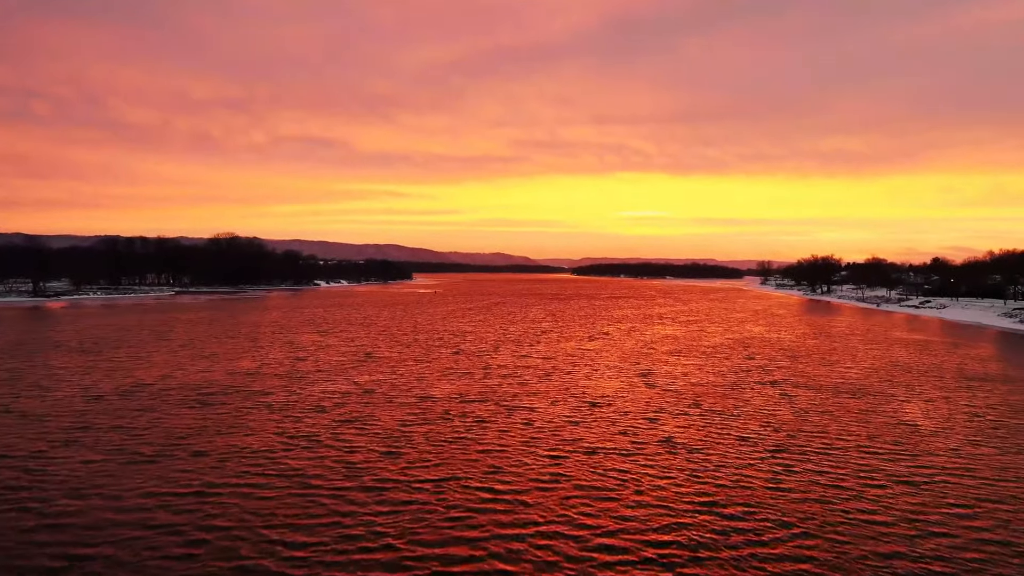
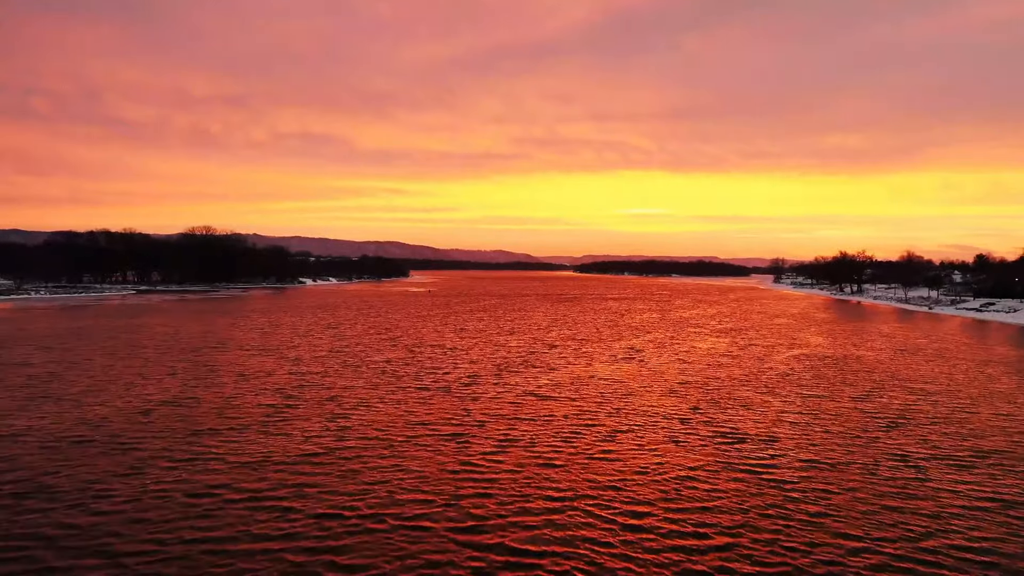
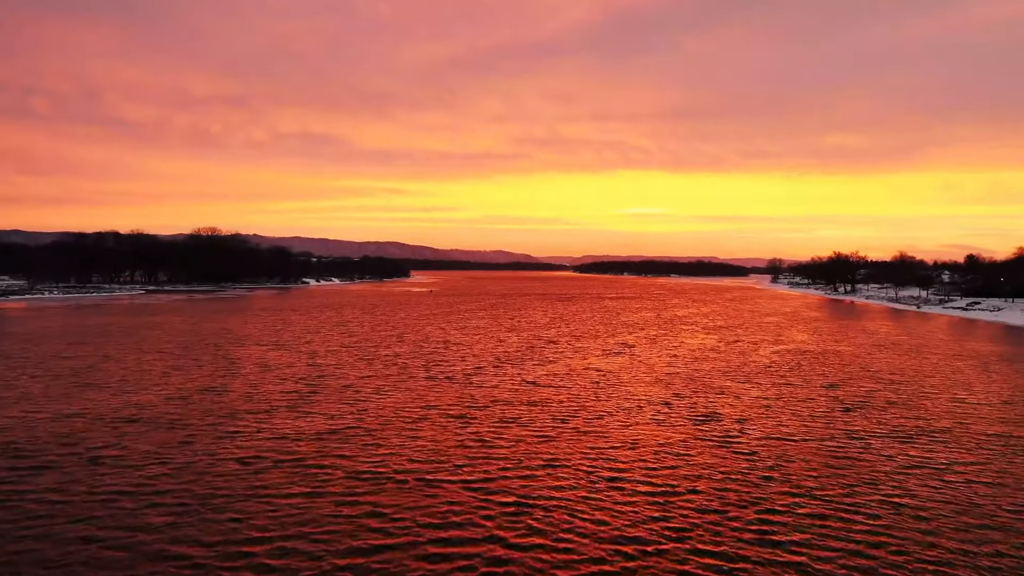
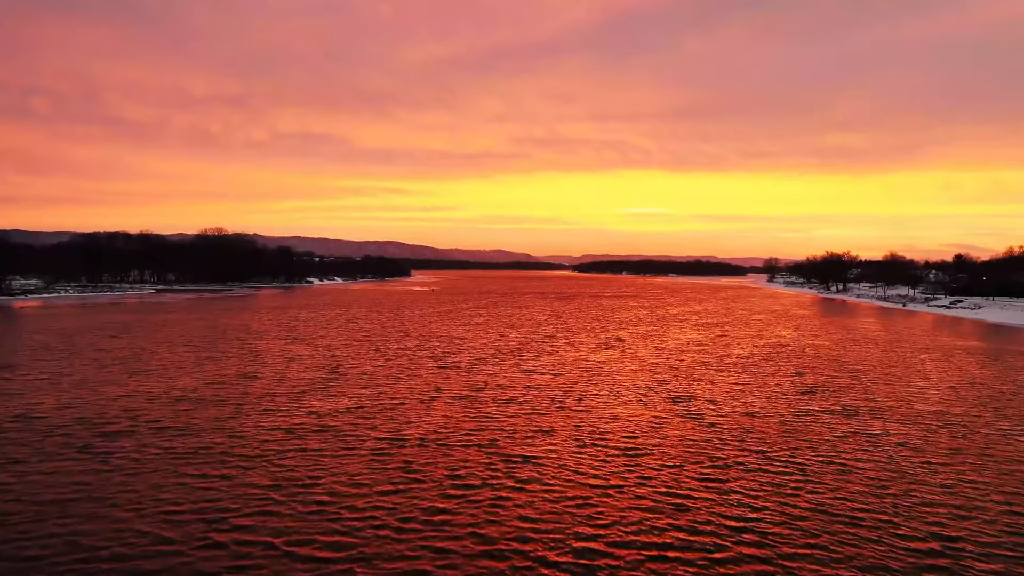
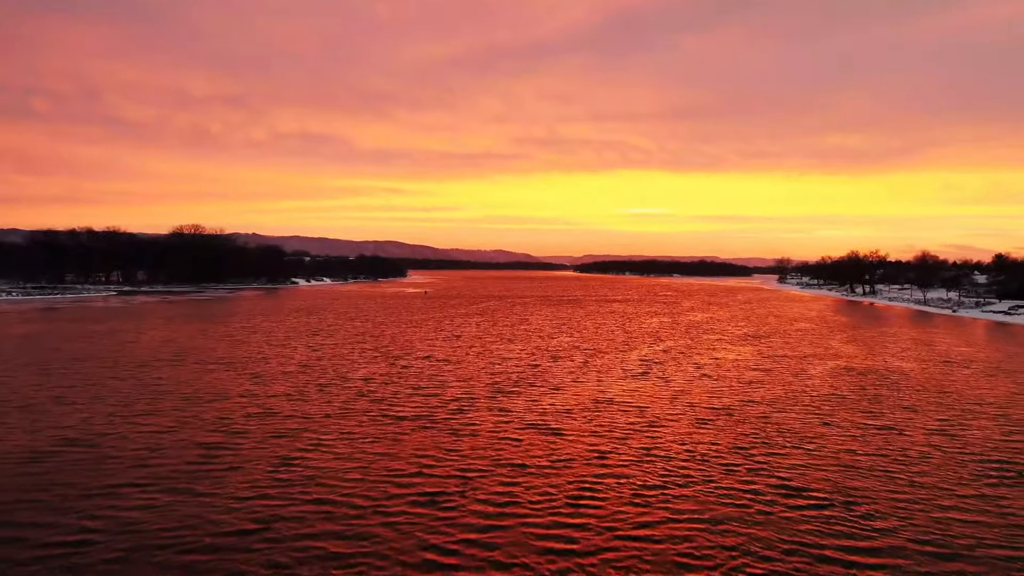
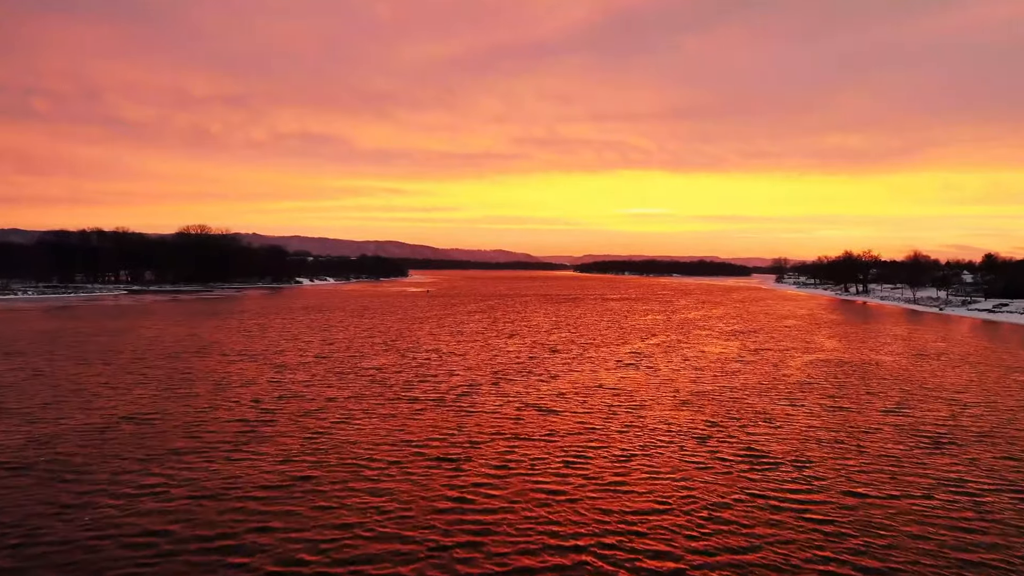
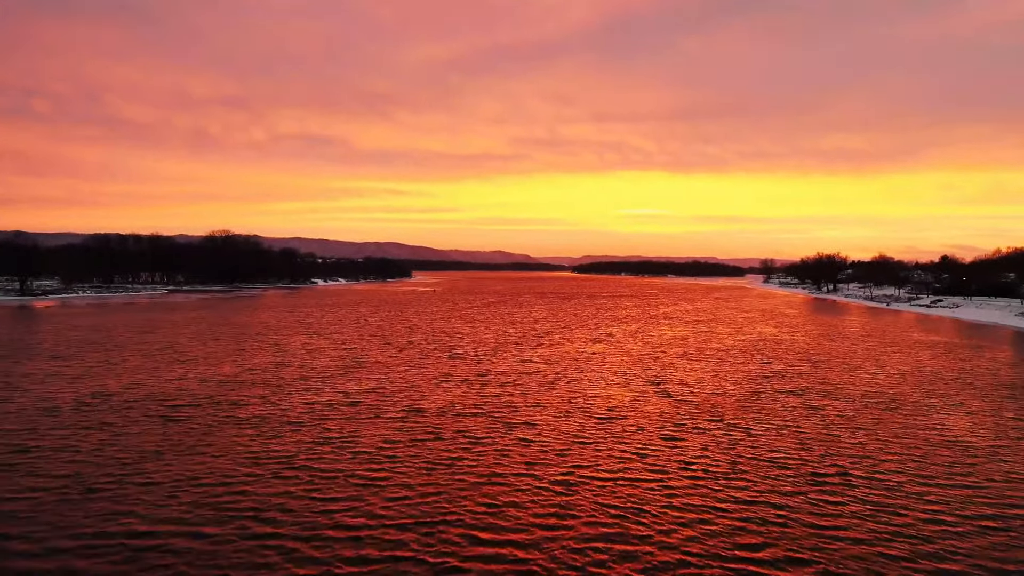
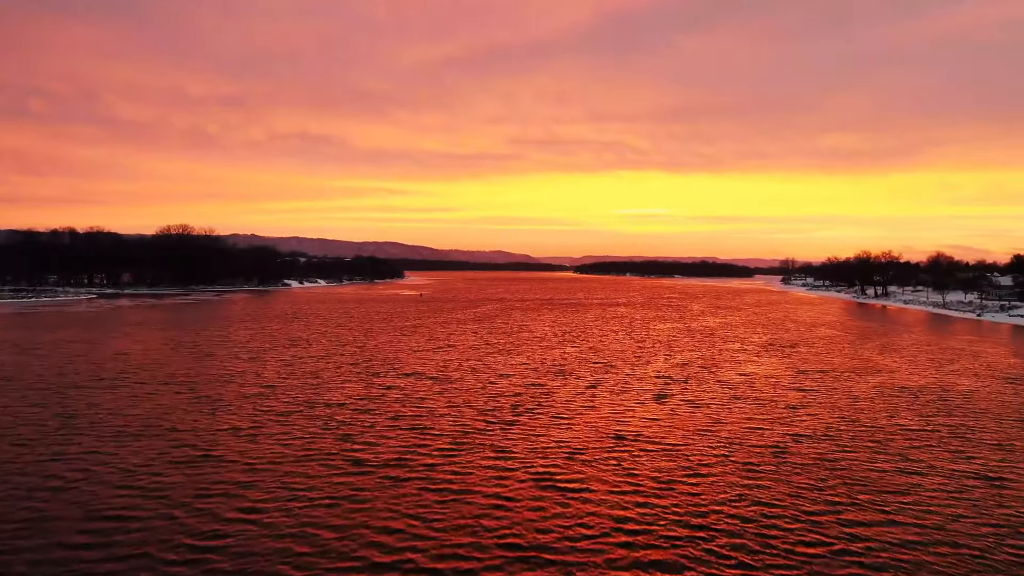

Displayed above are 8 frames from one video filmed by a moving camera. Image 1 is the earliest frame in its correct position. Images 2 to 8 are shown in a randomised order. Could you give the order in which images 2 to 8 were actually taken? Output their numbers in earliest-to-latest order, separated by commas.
7, 4, 3, 2, 6, 5, 8
